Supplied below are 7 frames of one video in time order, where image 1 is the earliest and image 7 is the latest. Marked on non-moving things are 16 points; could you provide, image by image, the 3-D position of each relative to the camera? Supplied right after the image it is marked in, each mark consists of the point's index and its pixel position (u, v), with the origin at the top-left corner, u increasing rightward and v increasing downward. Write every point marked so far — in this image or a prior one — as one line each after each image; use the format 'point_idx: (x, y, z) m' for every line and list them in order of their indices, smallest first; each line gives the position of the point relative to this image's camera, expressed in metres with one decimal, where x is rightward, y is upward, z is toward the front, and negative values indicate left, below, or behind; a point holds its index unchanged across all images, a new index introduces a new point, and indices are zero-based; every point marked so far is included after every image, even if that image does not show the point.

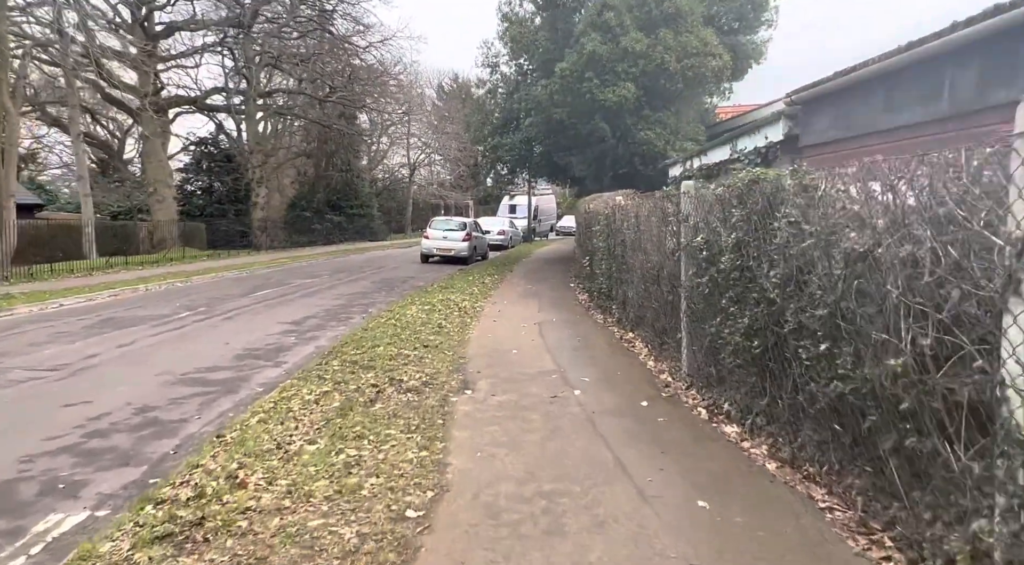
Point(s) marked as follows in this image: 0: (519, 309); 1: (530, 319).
0: (+0.2, -0.6, +13.7) m
1: (+0.4, -0.6, +12.0) m
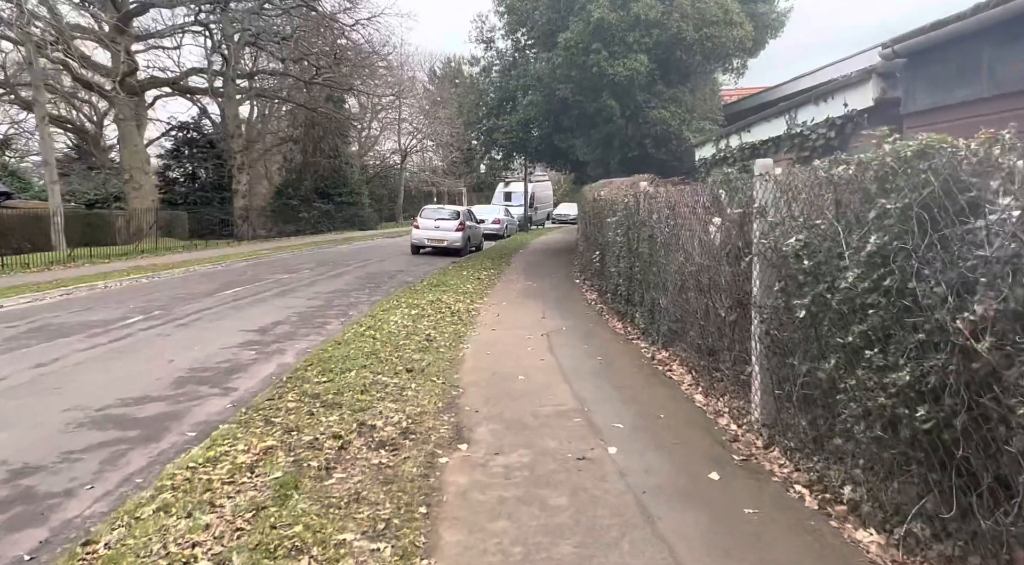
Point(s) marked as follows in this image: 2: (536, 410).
0: (+0.2, -0.5, +11.9) m
1: (+0.4, -0.6, +10.2) m
2: (+0.2, -1.1, +5.8) m
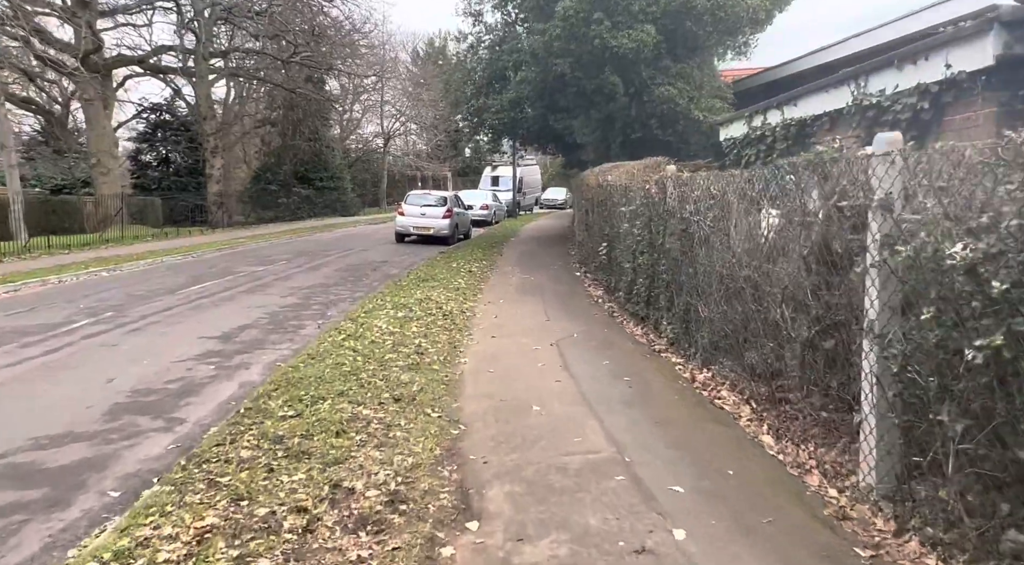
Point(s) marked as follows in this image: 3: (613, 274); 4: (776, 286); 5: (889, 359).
0: (+0.2, -0.5, +10.6) m
1: (+0.4, -0.6, +8.9) m
2: (+0.3, -1.1, +4.5) m
3: (+1.7, +0.1, +11.3) m
4: (+1.9, 0.0, +5.0) m
5: (+1.8, -0.4, +3.4) m
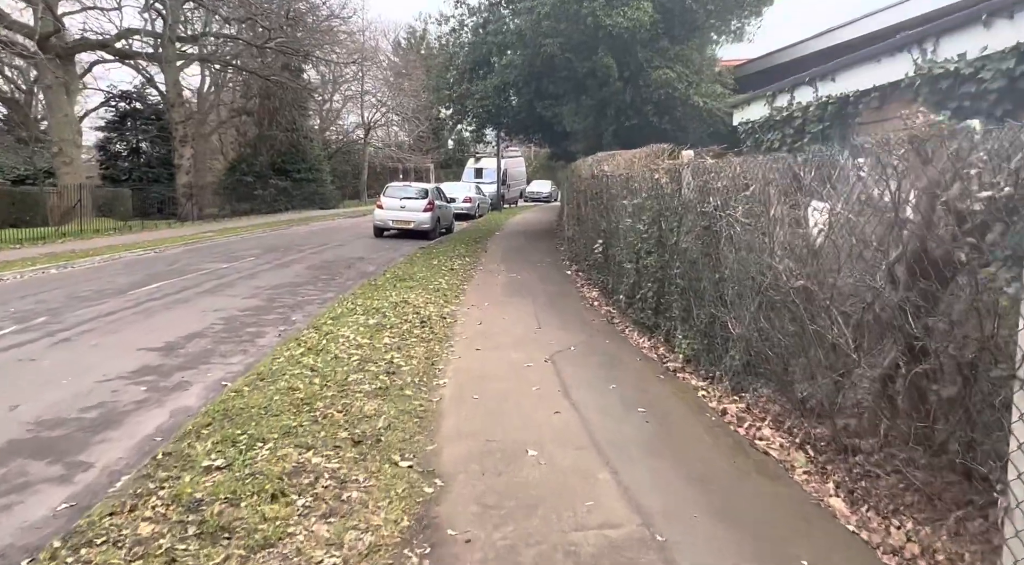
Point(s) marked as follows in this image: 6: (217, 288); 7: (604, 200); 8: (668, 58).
0: (0.0, -0.5, +9.4) m
1: (+0.3, -0.7, +7.8) m
2: (+0.3, -1.2, +3.3) m
3: (+1.5, +0.1, +10.2) m
4: (+1.8, -0.1, +3.9) m
5: (+1.8, -0.5, +2.3) m
6: (-5.6, -0.1, +13.2) m
7: (+1.4, +1.3, +10.7) m
8: (+3.2, +4.6, +14.4) m
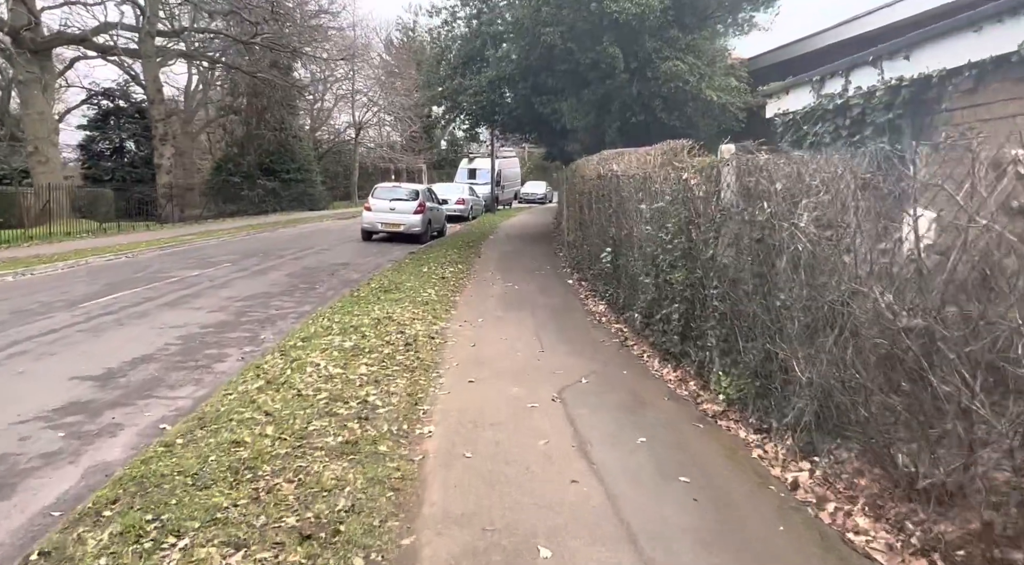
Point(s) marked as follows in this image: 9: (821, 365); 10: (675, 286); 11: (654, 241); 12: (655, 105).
0: (0.0, -0.7, +8.2) m
1: (+0.2, -0.8, +6.6) m
2: (+0.3, -1.4, +2.1) m
3: (+1.4, -0.1, +9.0) m
4: (+1.9, -0.3, +2.7) m
5: (+1.8, -0.6, +1.1) m
6: (-5.6, -0.3, +12.0) m
7: (+1.4, +1.1, +9.6) m
8: (+3.2, +4.4, +13.3) m
9: (+1.7, -0.4, +3.8) m
10: (+1.5, 0.0, +6.3) m
11: (+1.4, +0.4, +7.1) m
12: (+2.8, +3.5, +13.9) m
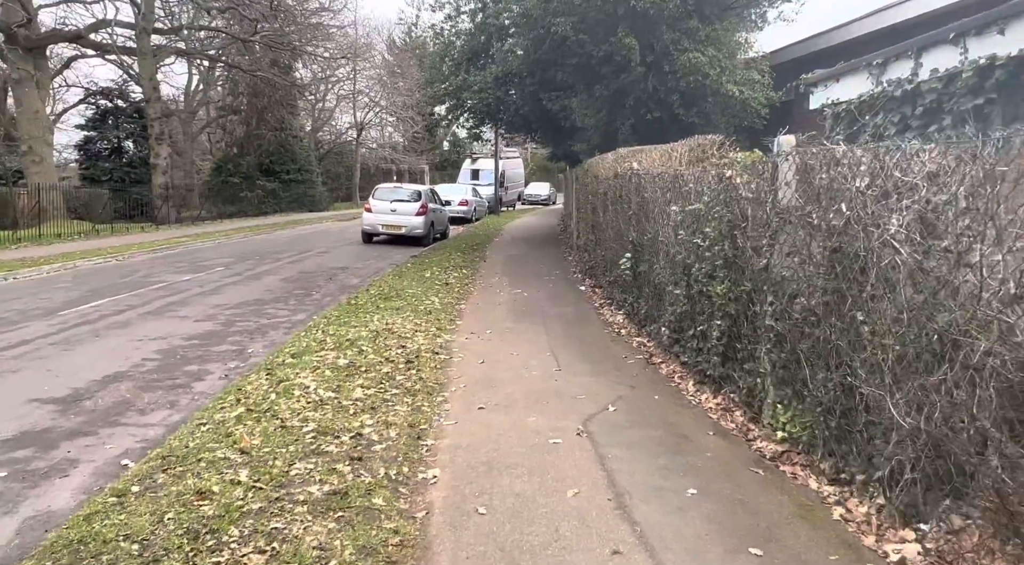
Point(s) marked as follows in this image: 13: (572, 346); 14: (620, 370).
0: (+0.1, -0.8, +7.4) m
1: (+0.4, -0.9, +5.8) m
2: (+0.4, -1.5, +1.3) m
3: (+1.6, -0.2, +8.2) m
4: (+2.0, -0.4, +1.9) m
5: (+2.0, -0.7, +0.3) m
6: (-5.5, -0.4, +11.2) m
7: (+1.5, +1.0, +8.8) m
8: (+3.3, +4.3, +12.5) m
9: (+1.8, -0.5, +3.0) m
10: (+1.6, -0.1, +5.5) m
11: (+1.6, +0.3, +6.3) m
12: (+3.0, +3.4, +13.1) m
13: (+0.7, -0.7, +8.0) m
14: (+1.0, -0.8, +6.8) m
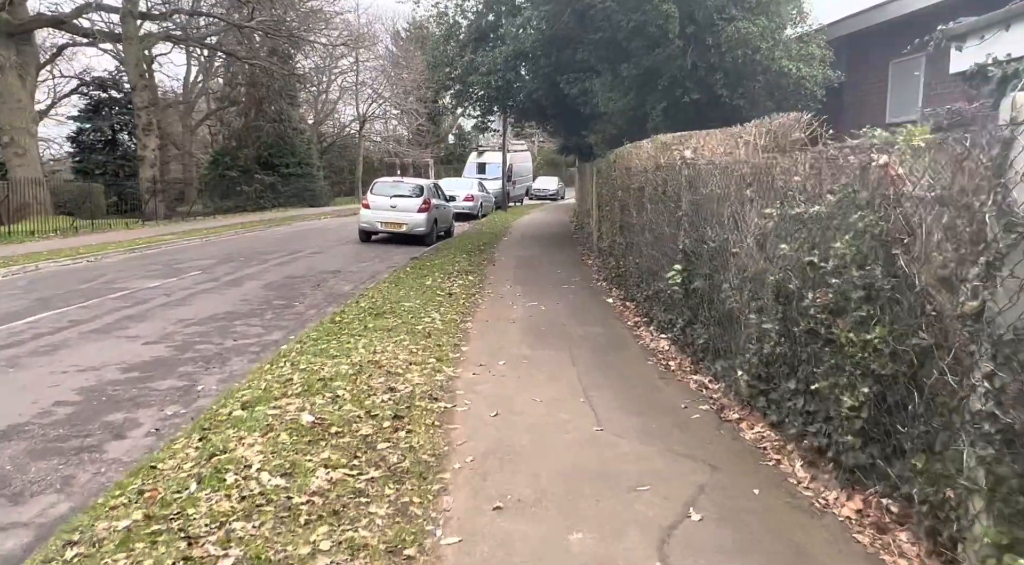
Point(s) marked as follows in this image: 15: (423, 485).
0: (+0.3, -1.0, +5.6) m
1: (+0.5, -1.1, +4.0) m
2: (+0.6, -1.7, -0.5) m
3: (+1.7, -0.4, +6.3) m
4: (+2.1, -0.6, +0.1) m
5: (+2.1, -1.0, -1.6) m
6: (-5.3, -0.5, +9.4) m
7: (+1.7, +0.8, +6.9) m
8: (+3.5, +4.2, +10.6) m
9: (+2.0, -0.8, +1.2) m
10: (+1.8, -0.3, +3.7) m
11: (+1.7, +0.1, +4.4) m
12: (+3.2, +3.2, +11.2) m
13: (+0.9, -0.9, +6.2) m
14: (+1.2, -1.0, +4.9) m
15: (-0.5, -1.2, +4.1) m
